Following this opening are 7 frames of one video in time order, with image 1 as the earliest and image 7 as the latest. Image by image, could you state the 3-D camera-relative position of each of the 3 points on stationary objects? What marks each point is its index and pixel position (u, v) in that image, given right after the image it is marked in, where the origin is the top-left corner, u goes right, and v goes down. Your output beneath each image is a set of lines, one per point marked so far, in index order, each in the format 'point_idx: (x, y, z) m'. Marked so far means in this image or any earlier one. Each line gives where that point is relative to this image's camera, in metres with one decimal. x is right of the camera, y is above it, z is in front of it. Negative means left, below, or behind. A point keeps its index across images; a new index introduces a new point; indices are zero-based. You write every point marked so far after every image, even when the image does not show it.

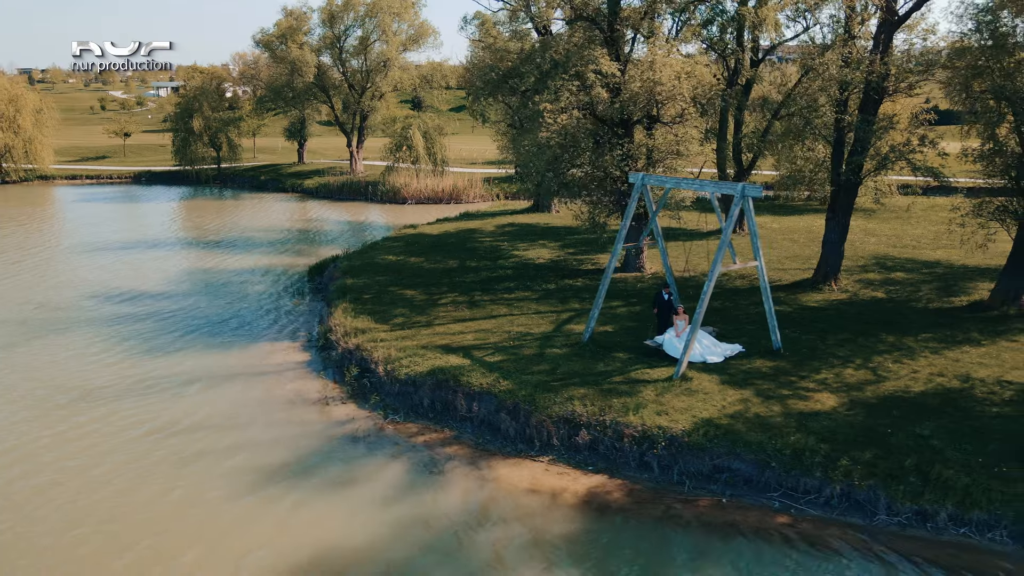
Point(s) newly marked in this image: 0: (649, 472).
0: (+2.0, -2.7, +11.3) m
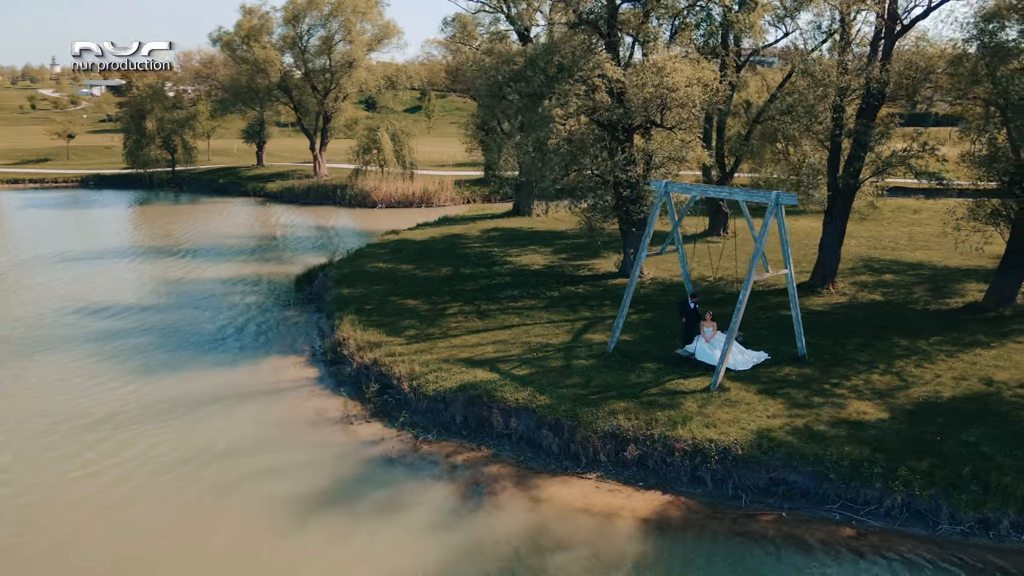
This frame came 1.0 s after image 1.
0: (+2.8, -2.9, +11.2) m
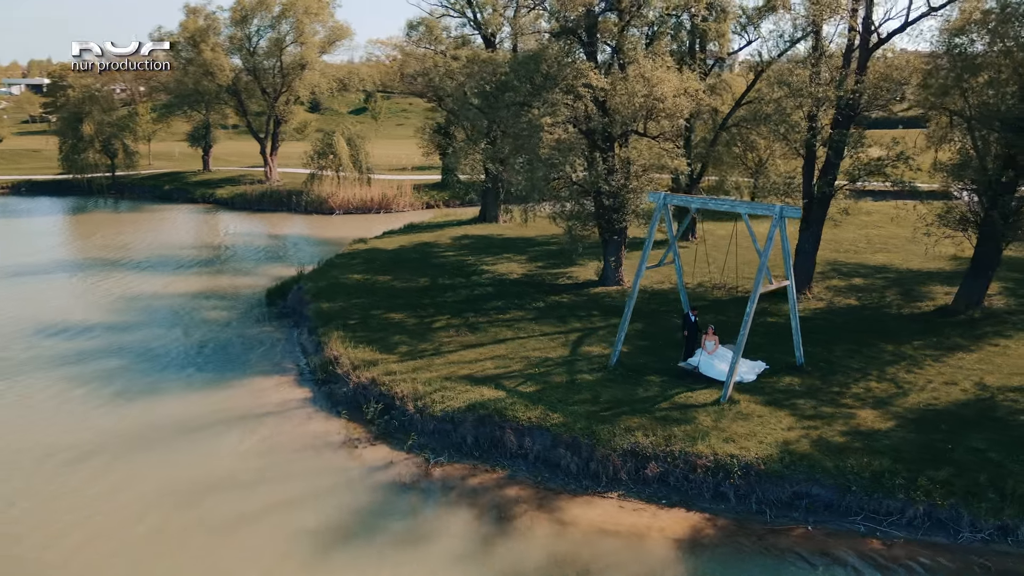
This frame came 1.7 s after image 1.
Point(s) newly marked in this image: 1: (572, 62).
0: (+3.1, -3.1, +11.2) m
1: (+1.6, +5.8, +19.7) m
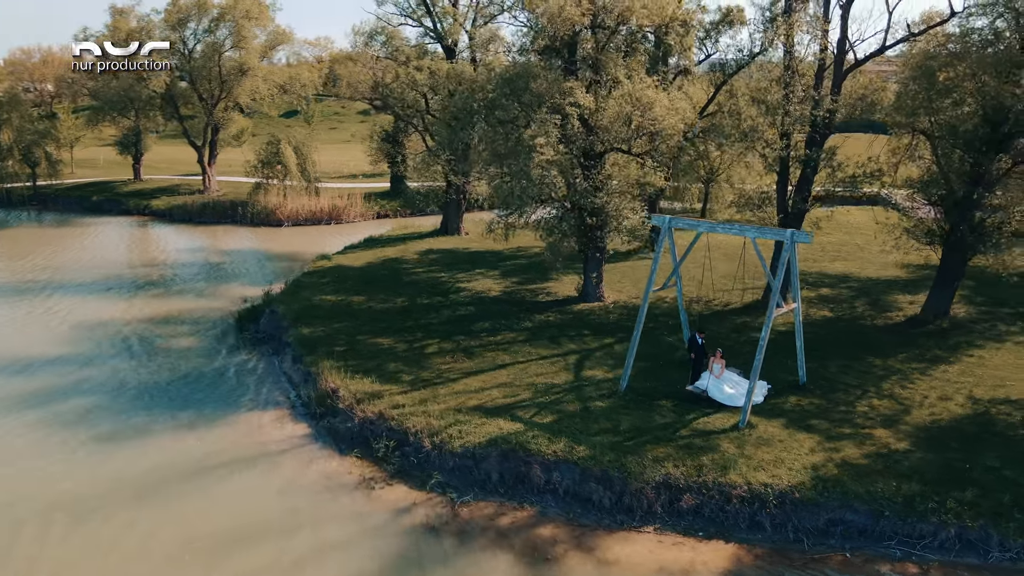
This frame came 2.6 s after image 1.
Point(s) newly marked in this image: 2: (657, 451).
0: (+3.7, -3.6, +11.2) m
1: (+1.2, +5.3, +19.5) m
2: (+2.4, -2.7, +12.4) m
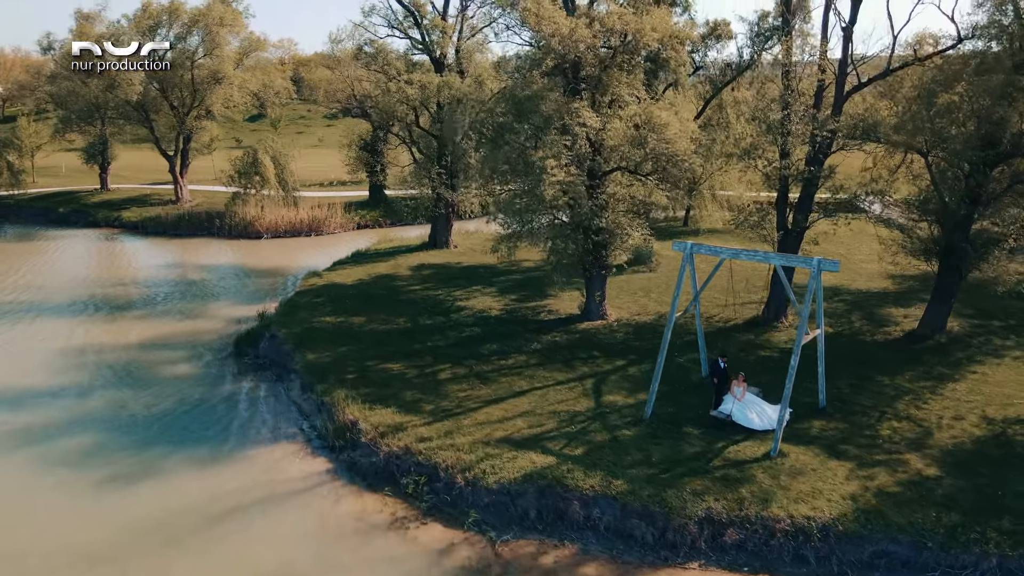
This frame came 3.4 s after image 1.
0: (+4.4, -4.1, +11.3) m
1: (+1.3, +4.7, +19.4) m
2: (+3.0, -3.2, +12.4) m
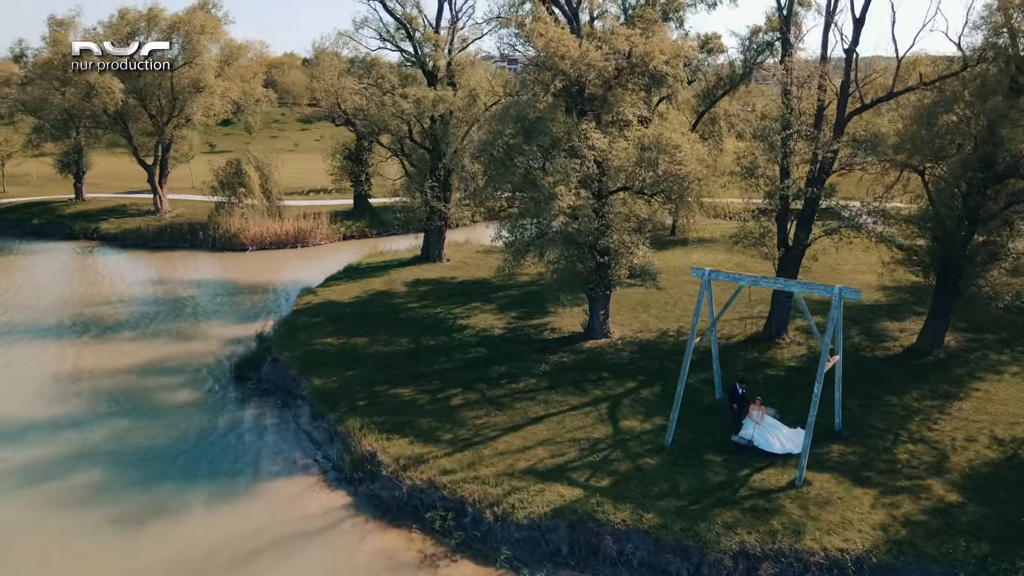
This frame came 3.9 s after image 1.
0: (+4.9, -4.6, +11.4) m
1: (+1.5, +4.2, +19.3) m
2: (+3.5, -3.7, +12.4) m
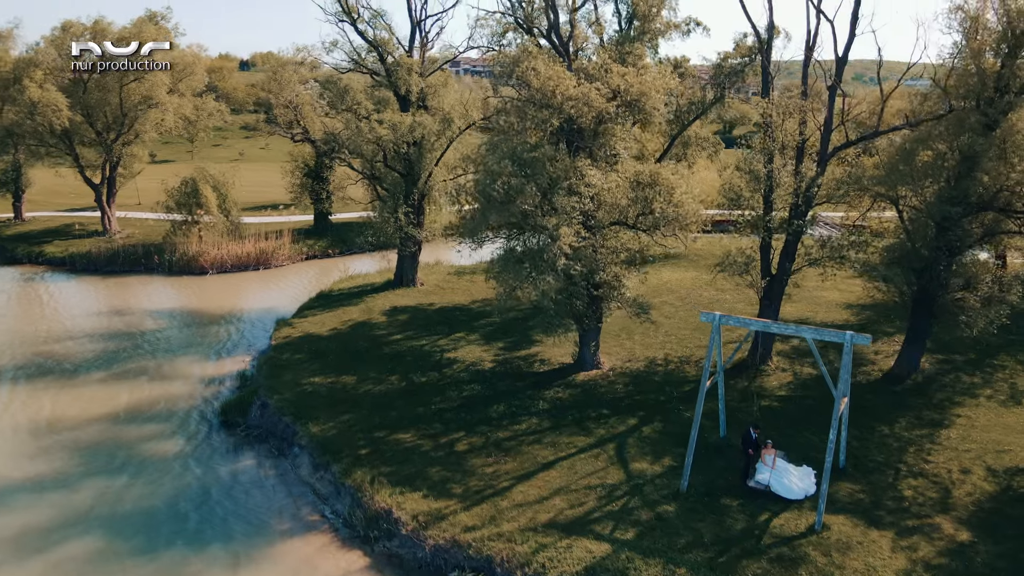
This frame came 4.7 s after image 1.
0: (+5.5, -5.5, +11.6) m
1: (+1.3, +3.3, +19.3) m
2: (+4.0, -4.6, +12.6) m
